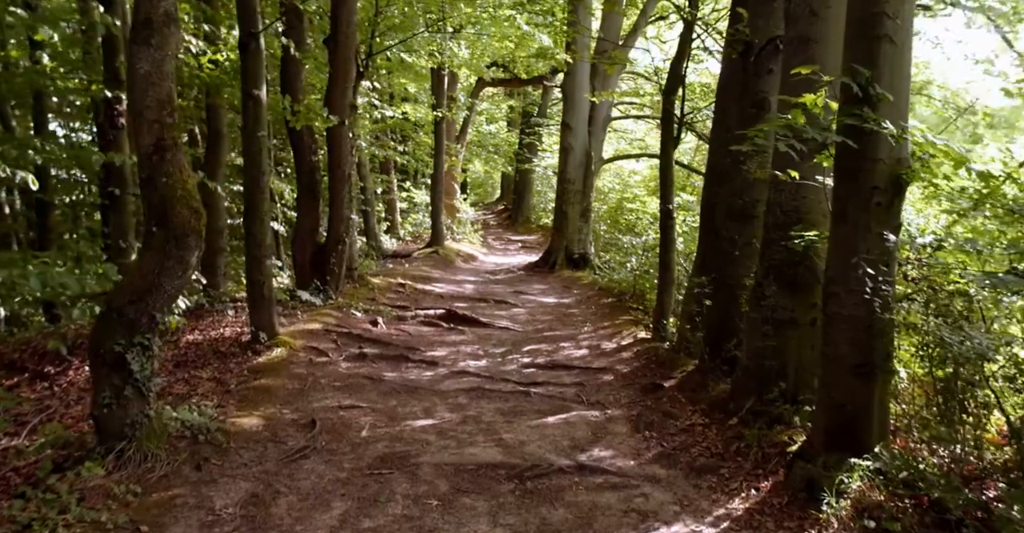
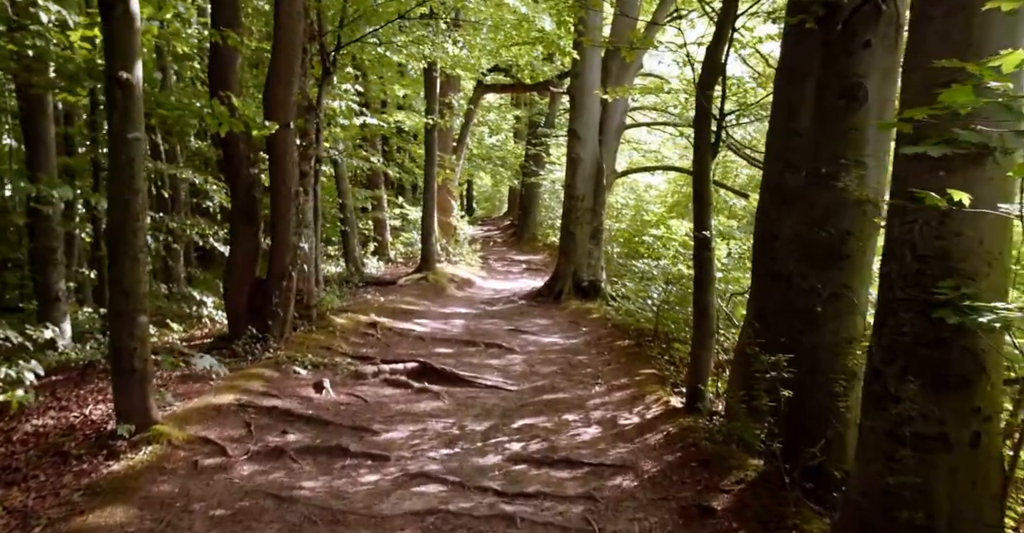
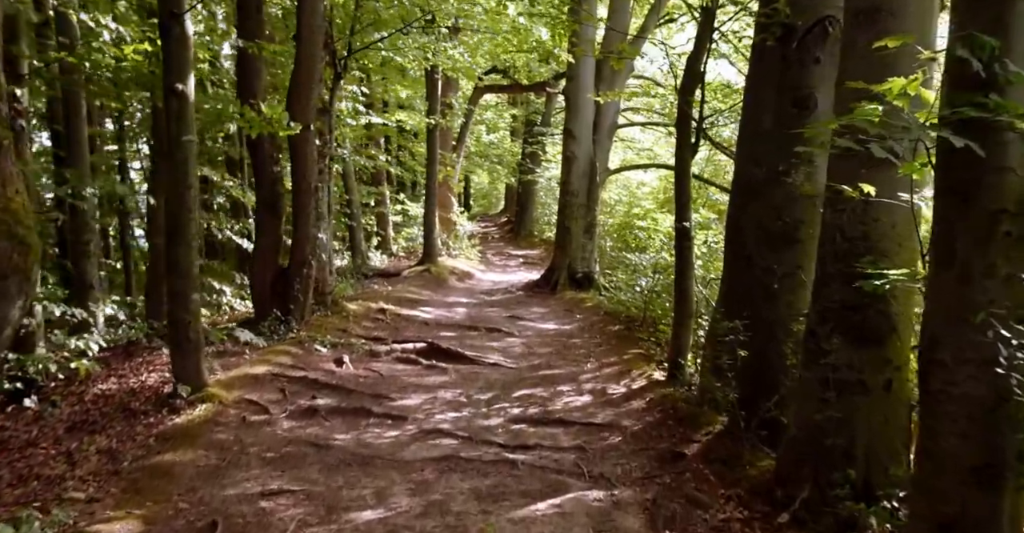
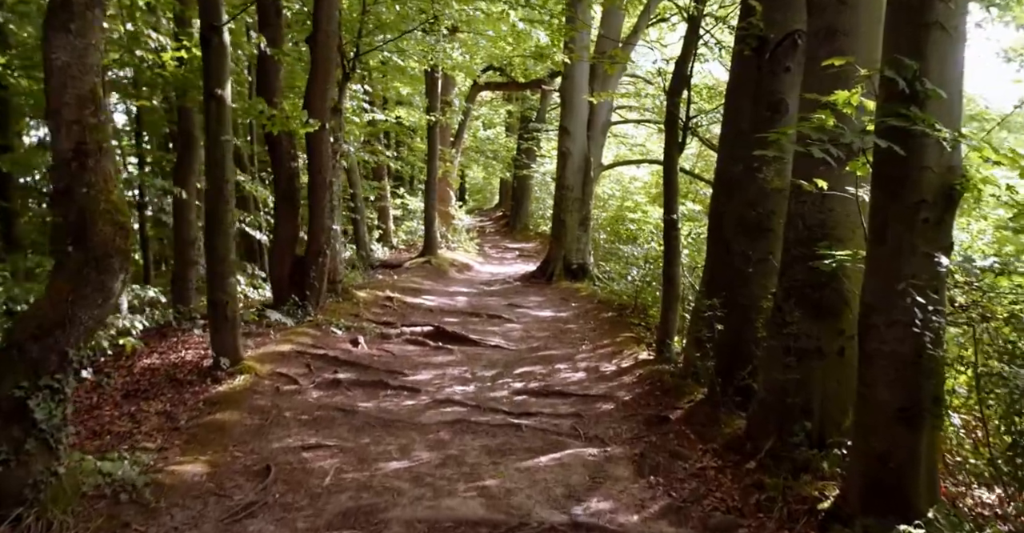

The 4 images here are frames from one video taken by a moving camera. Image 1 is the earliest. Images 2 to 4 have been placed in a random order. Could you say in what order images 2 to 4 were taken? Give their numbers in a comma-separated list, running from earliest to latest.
4, 3, 2
